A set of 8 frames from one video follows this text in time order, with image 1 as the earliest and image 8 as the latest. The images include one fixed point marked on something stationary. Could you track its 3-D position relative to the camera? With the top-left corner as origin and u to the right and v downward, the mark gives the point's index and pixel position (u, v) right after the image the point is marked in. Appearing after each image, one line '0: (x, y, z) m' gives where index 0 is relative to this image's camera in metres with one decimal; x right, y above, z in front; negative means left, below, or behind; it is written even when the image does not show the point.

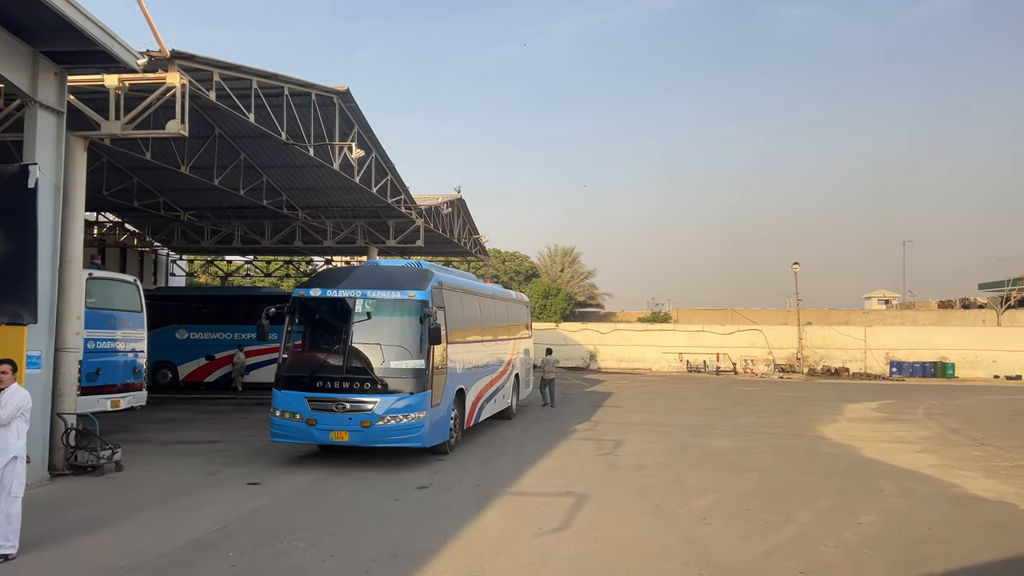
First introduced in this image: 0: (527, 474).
0: (+0.2, -2.5, +9.9) m
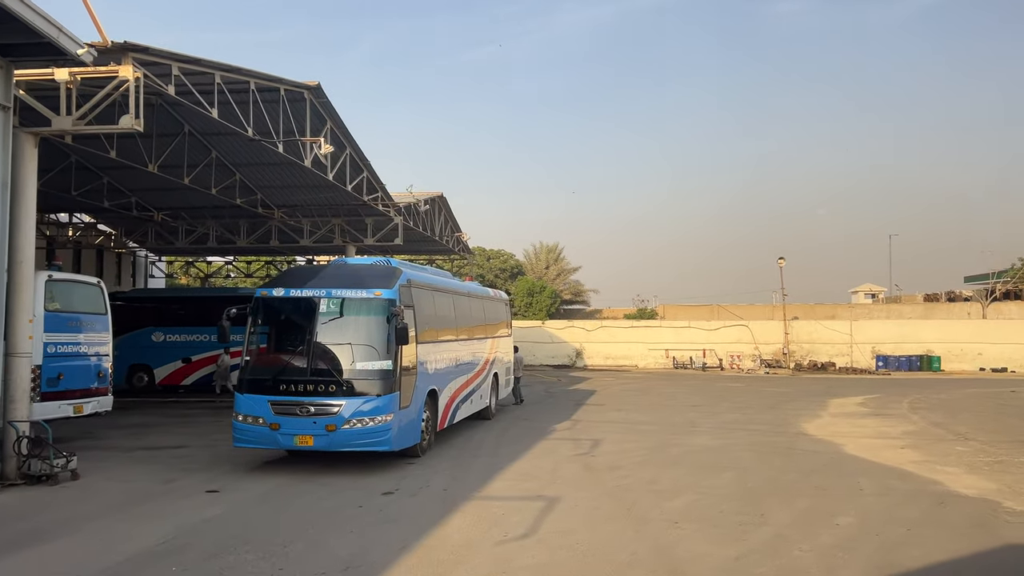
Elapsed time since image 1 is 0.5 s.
0: (-0.2, -2.5, +9.6) m
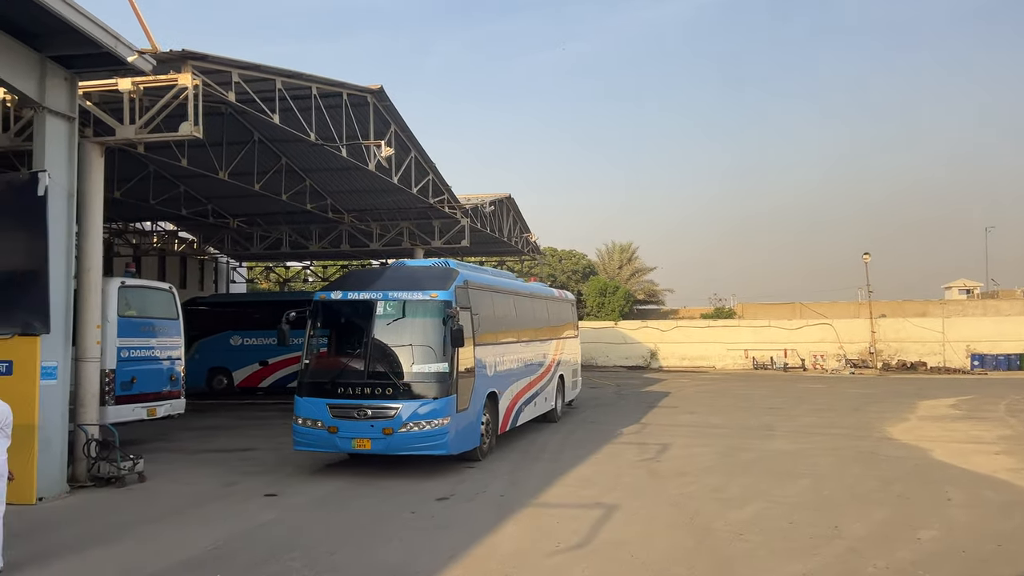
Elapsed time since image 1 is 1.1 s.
0: (+0.5, -2.5, +9.3) m
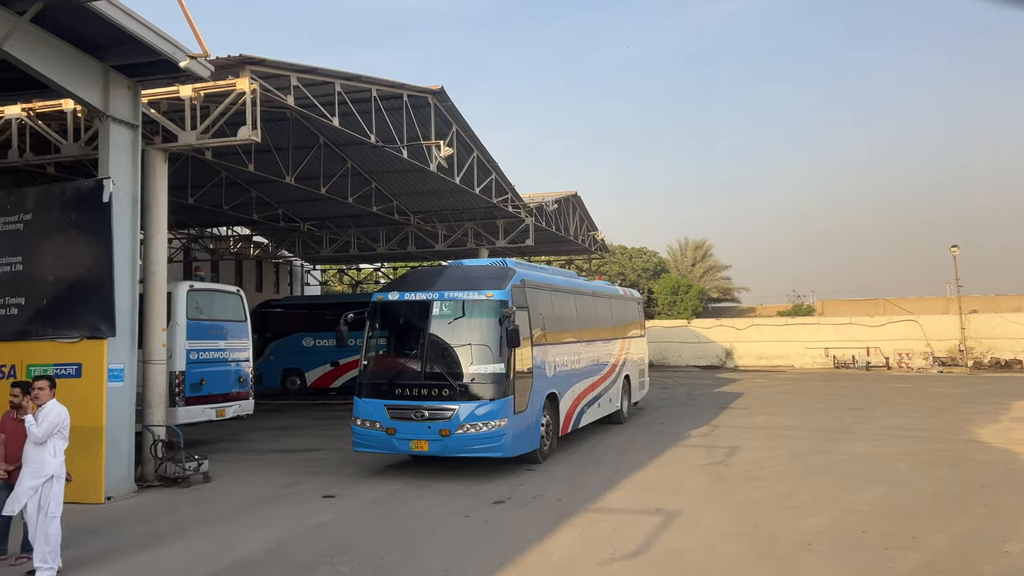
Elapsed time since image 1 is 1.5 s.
0: (+1.3, -2.4, +8.9) m
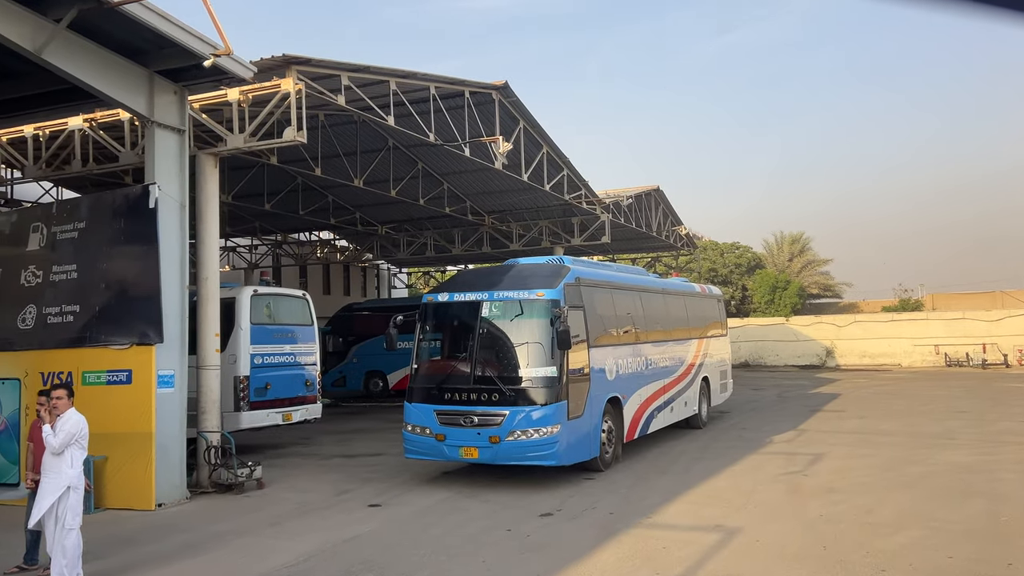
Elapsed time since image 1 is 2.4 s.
0: (+1.8, -2.4, +8.2) m
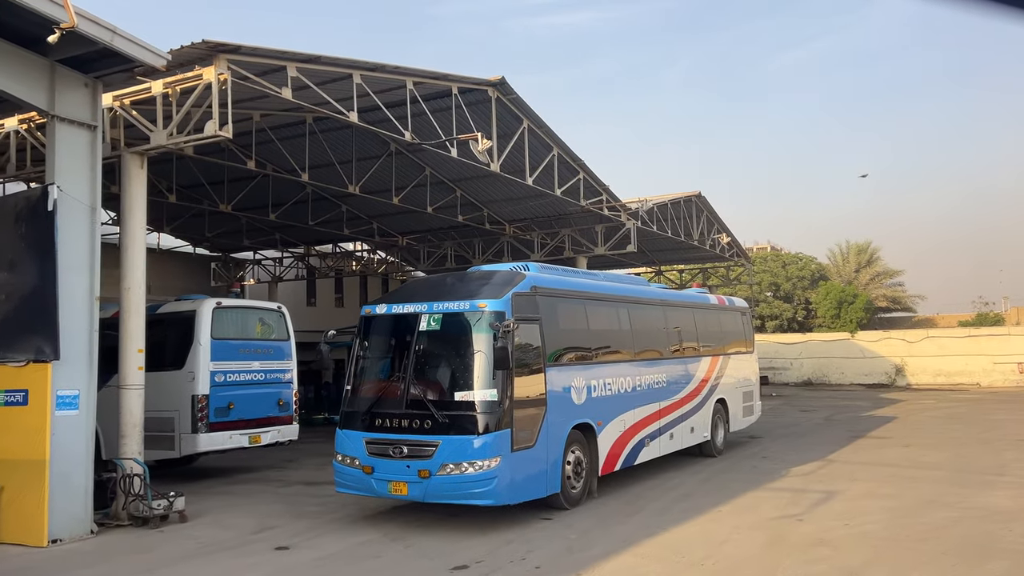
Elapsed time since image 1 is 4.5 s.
0: (+1.1, -2.5, +6.8) m
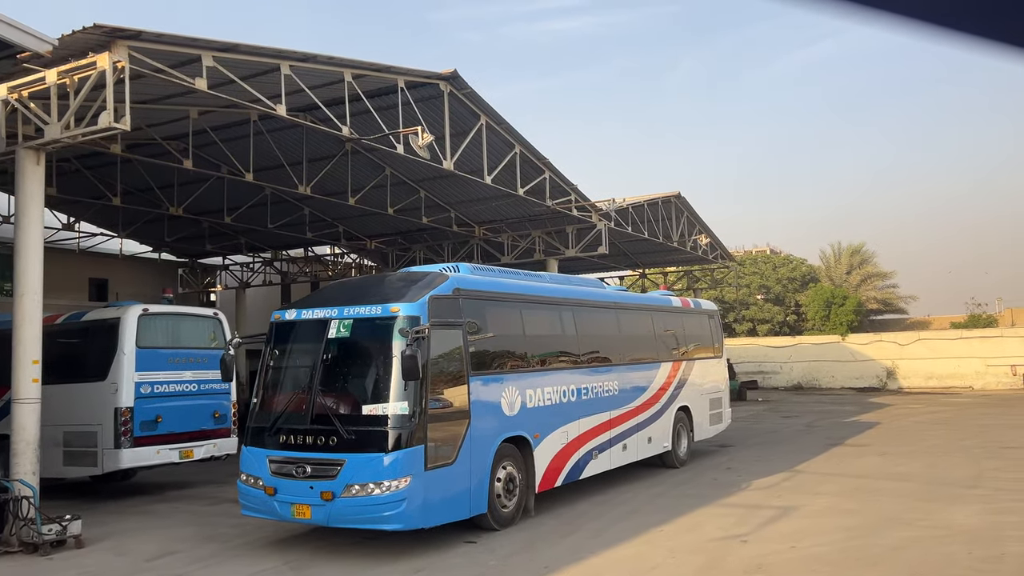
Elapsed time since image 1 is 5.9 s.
0: (+0.2, -2.5, +6.1) m
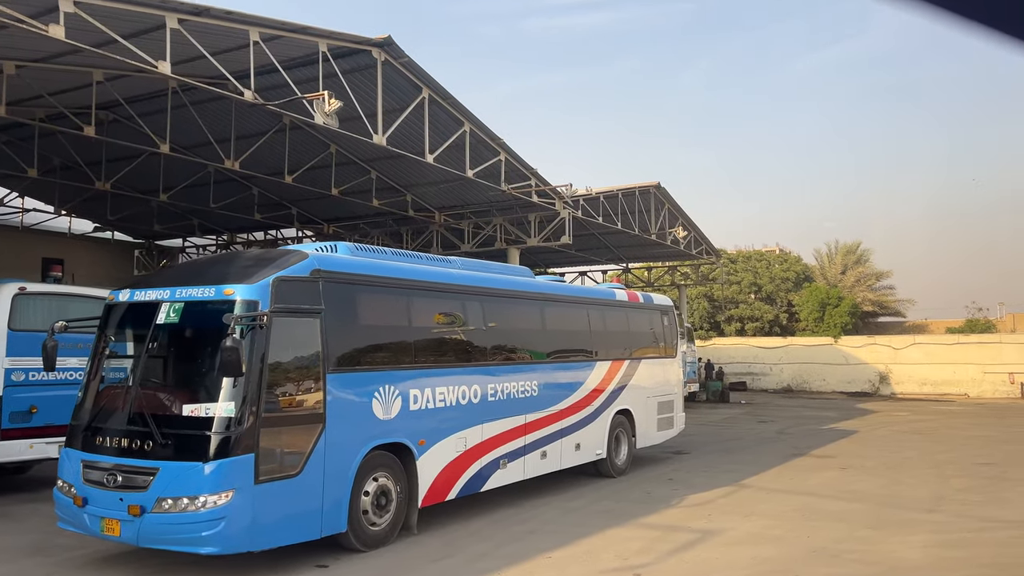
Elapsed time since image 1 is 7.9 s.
0: (-1.0, -2.3, +5.0) m
